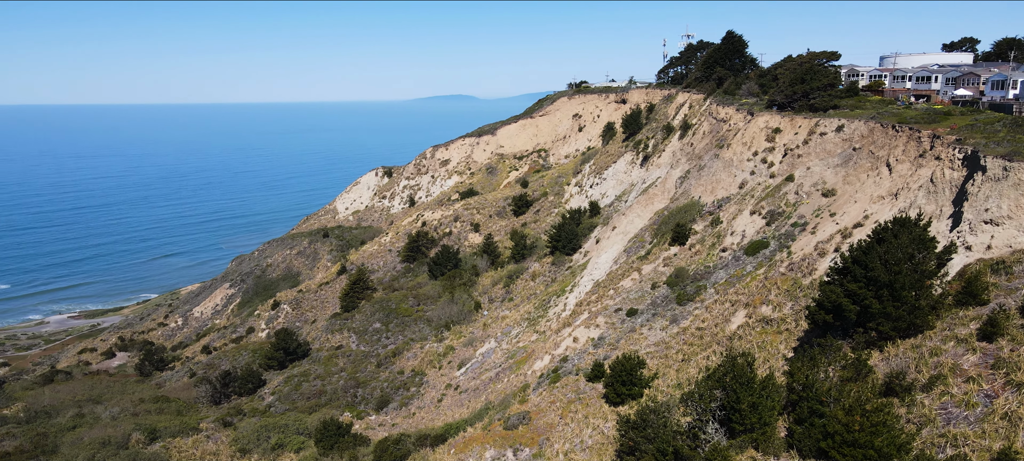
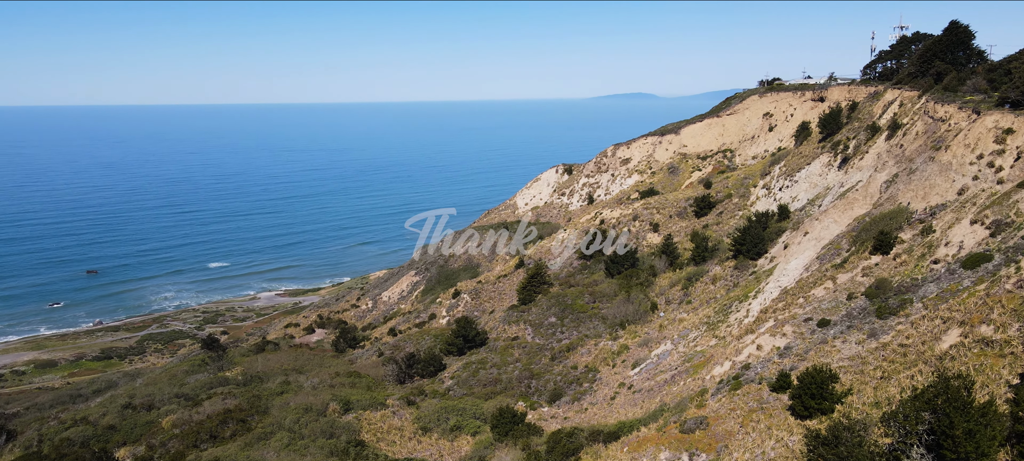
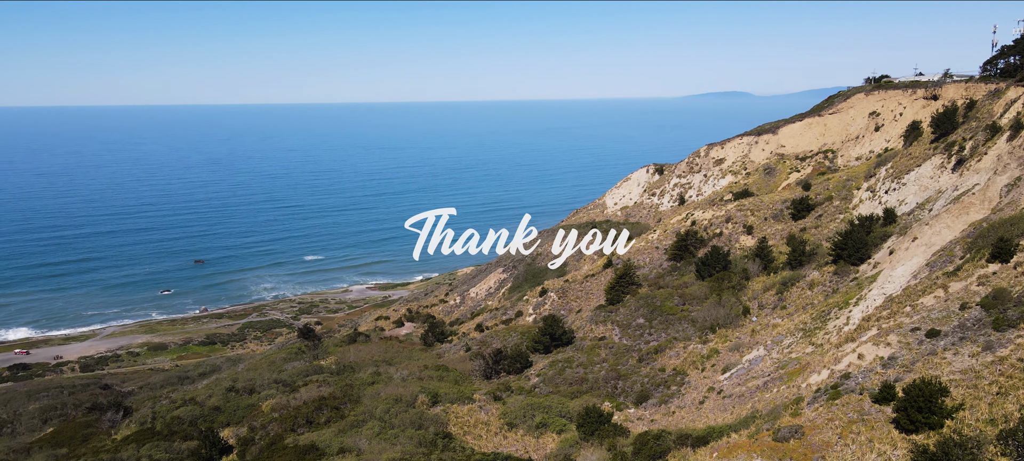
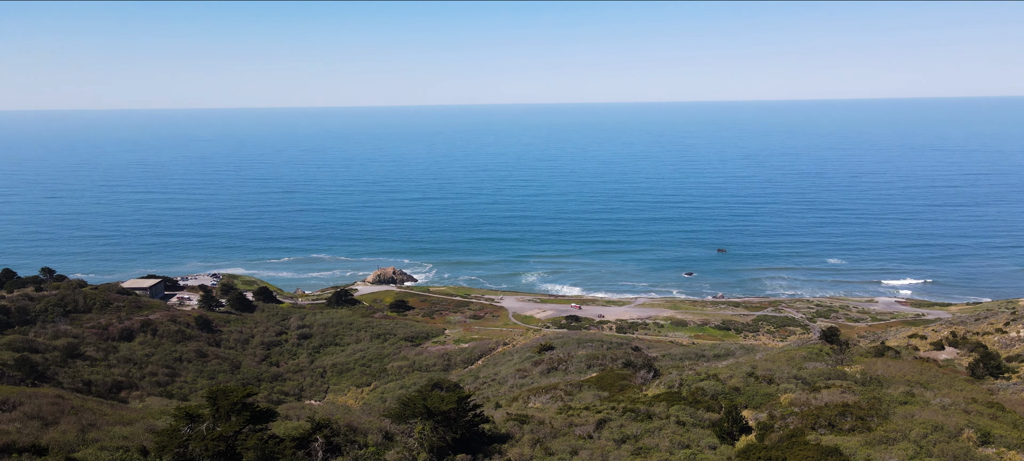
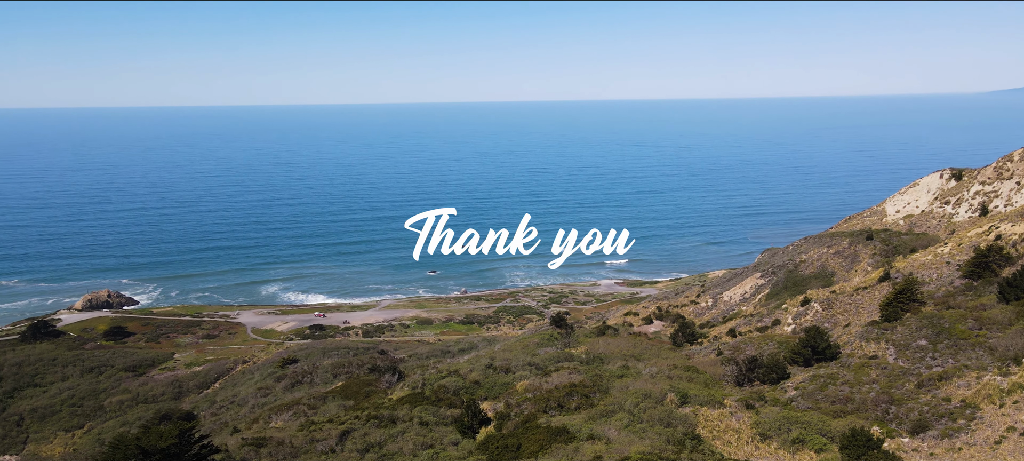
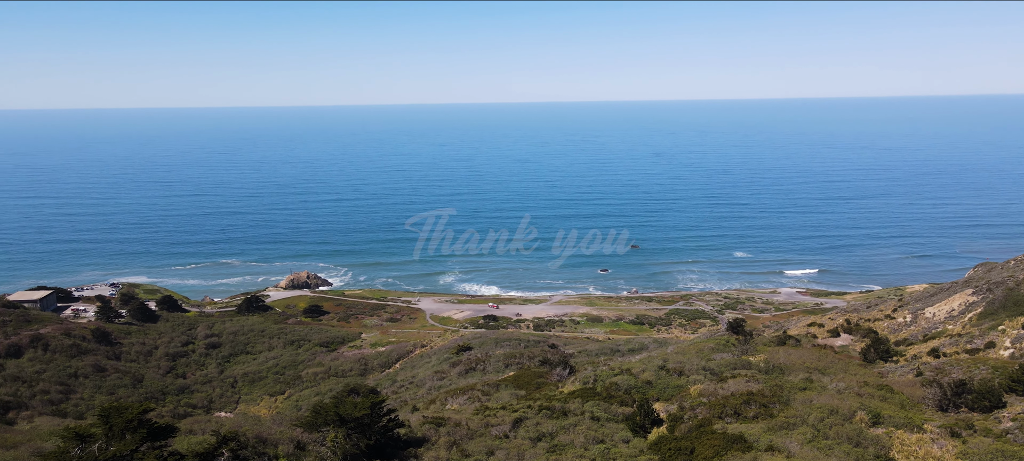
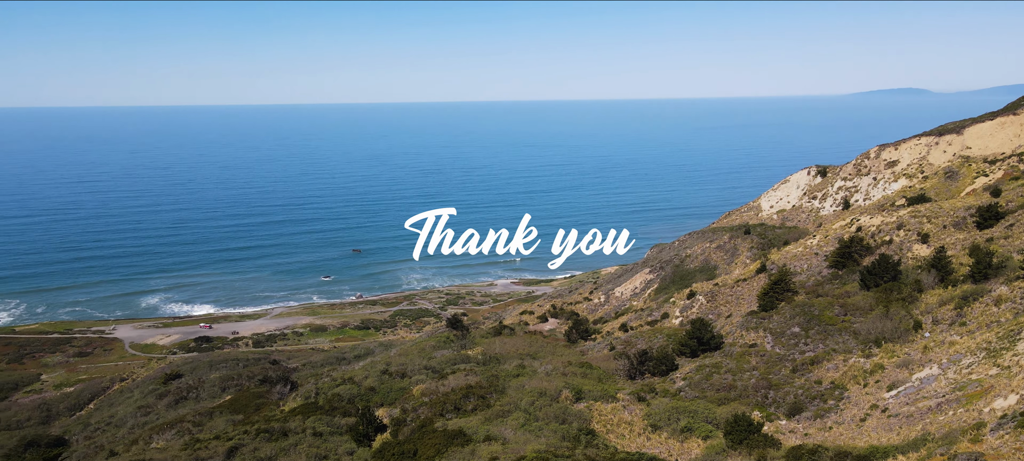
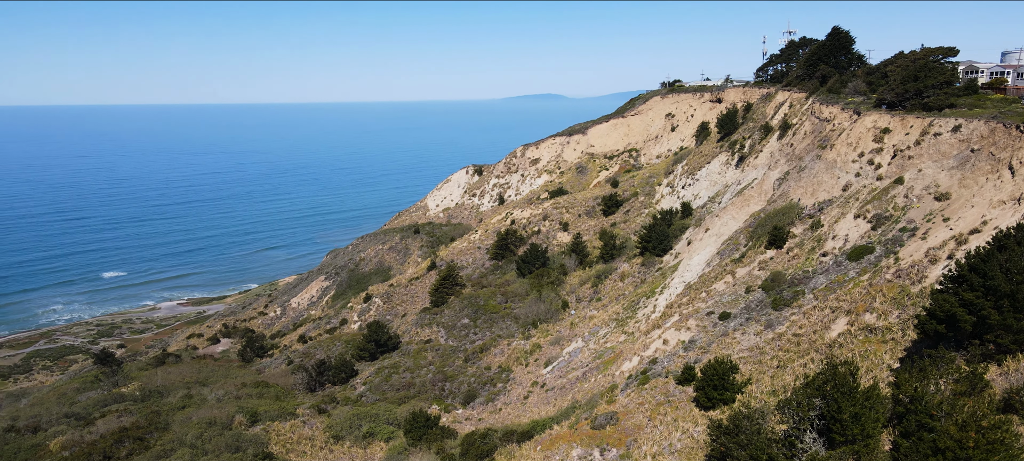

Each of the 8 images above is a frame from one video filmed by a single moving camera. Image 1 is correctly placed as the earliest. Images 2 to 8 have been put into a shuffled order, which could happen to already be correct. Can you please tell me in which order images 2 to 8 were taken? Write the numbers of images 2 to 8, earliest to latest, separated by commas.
8, 2, 3, 7, 5, 6, 4
